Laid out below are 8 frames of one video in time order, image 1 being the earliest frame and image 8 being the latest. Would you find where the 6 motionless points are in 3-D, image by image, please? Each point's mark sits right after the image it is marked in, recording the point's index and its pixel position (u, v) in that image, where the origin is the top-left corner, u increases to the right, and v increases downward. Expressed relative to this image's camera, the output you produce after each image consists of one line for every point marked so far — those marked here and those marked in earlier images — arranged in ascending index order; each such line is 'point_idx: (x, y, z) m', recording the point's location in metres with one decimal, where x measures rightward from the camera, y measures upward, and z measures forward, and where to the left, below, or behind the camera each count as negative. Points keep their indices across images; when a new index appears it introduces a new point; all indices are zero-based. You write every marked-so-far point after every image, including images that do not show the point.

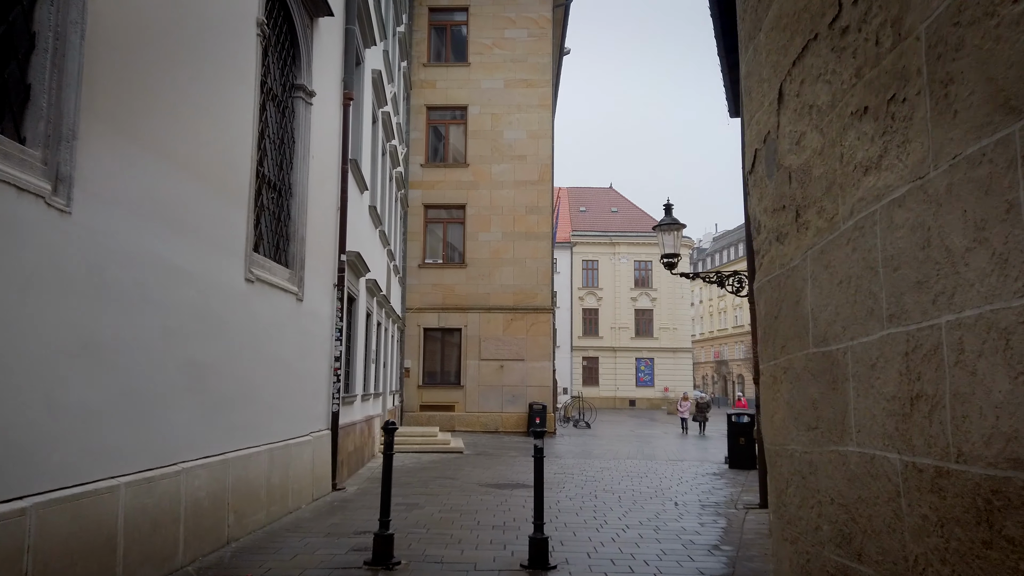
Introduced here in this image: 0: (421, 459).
0: (-2.1, -3.9, +16.5) m
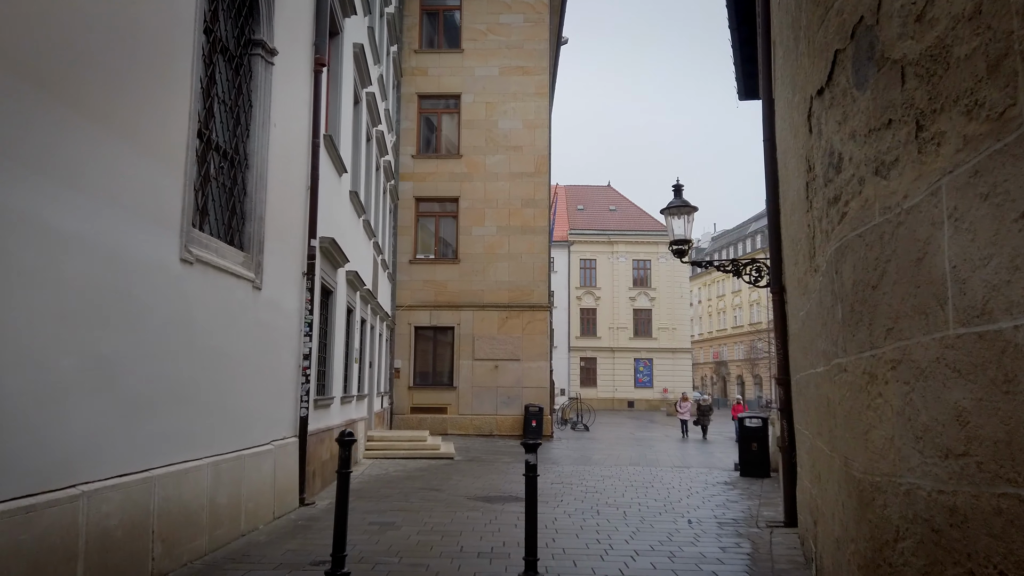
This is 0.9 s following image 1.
0: (-2.3, -3.8, +15.2) m
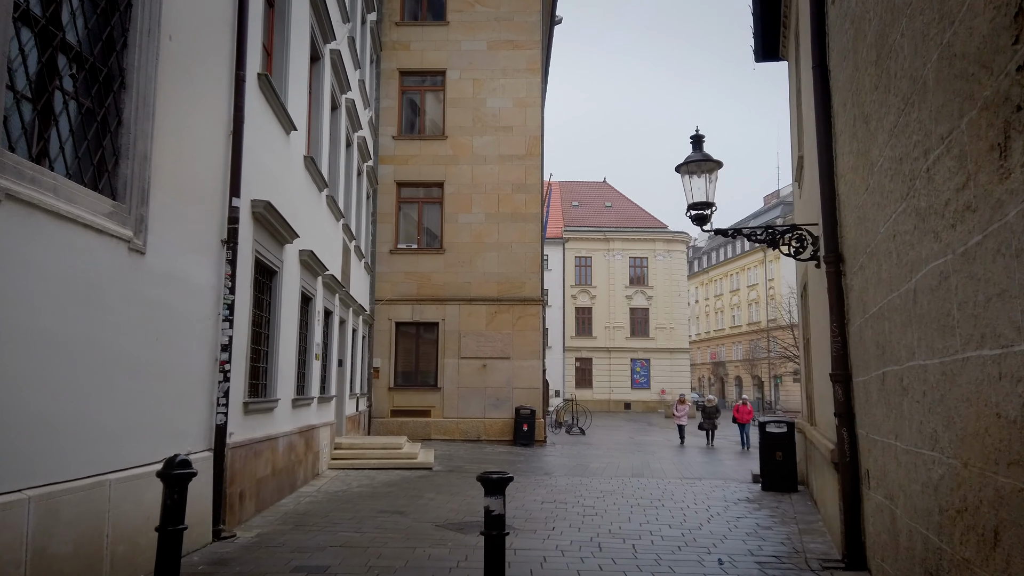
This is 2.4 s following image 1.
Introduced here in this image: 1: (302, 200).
0: (-2.5, -3.5, +13.0) m
1: (-3.5, +1.5, +12.0) m
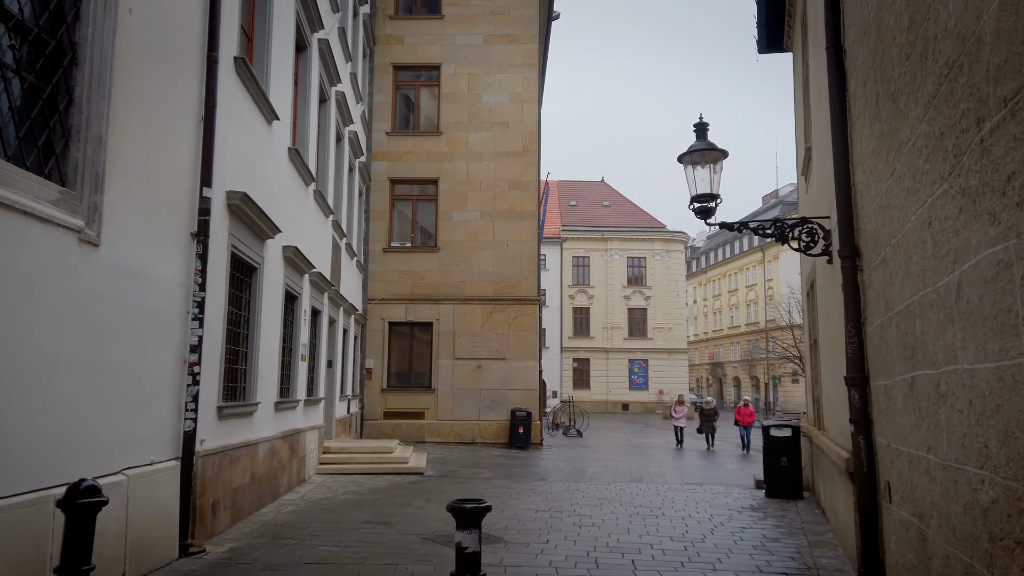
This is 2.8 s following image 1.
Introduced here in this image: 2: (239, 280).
0: (-2.7, -3.5, +12.5) m
1: (-3.6, +1.5, +11.5) m
2: (-3.6, +0.1, +9.5) m
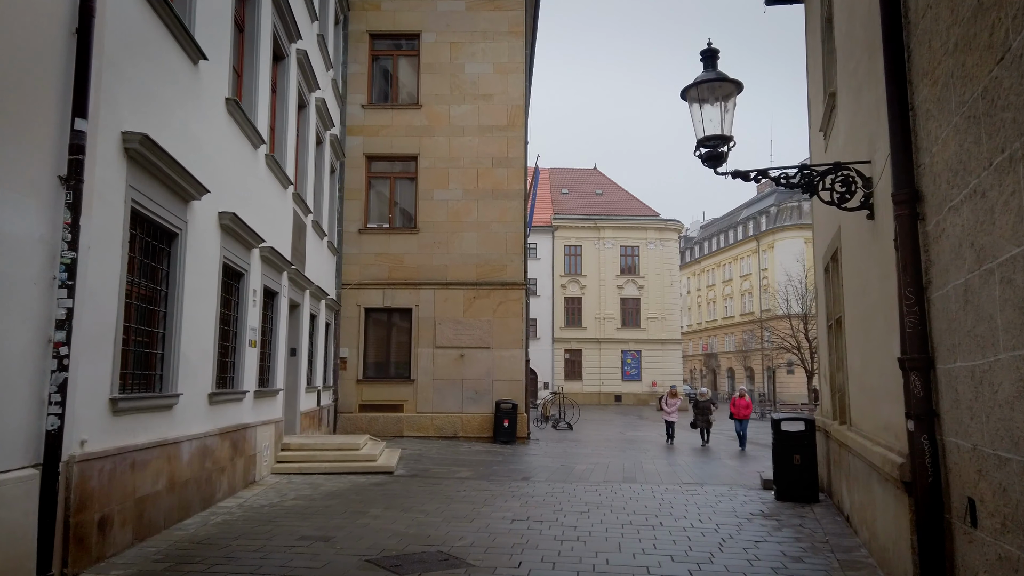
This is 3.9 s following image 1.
0: (-3.0, -3.1, +11.0) m
1: (-4.0, +1.9, +9.9) m
2: (-3.9, +0.5, +7.9) m
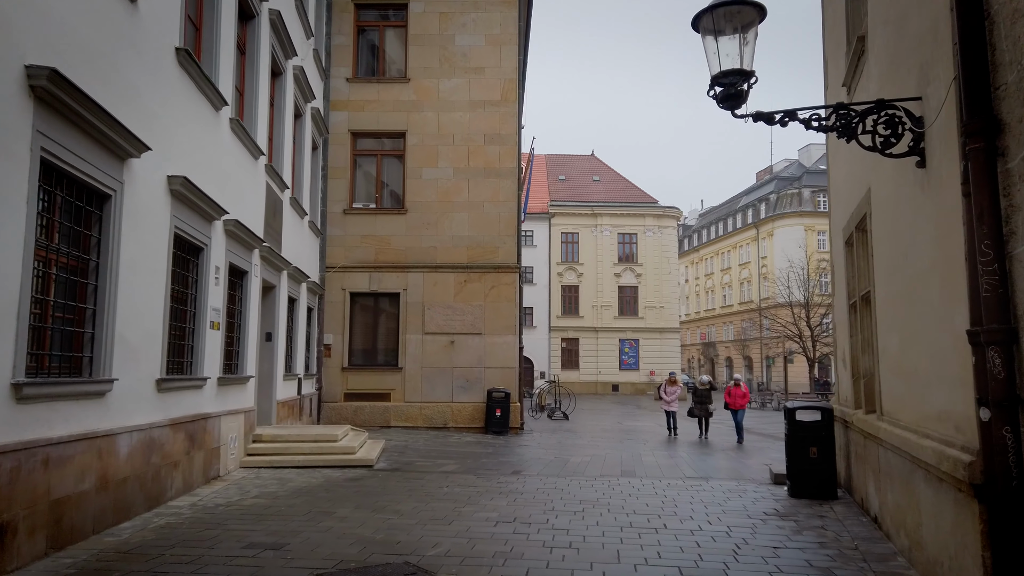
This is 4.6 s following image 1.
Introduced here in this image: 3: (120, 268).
0: (-3.2, -2.8, +9.9) m
1: (-4.1, +2.2, +8.8) m
2: (-4.1, +0.8, +6.8) m
3: (-4.0, +0.2, +7.5) m
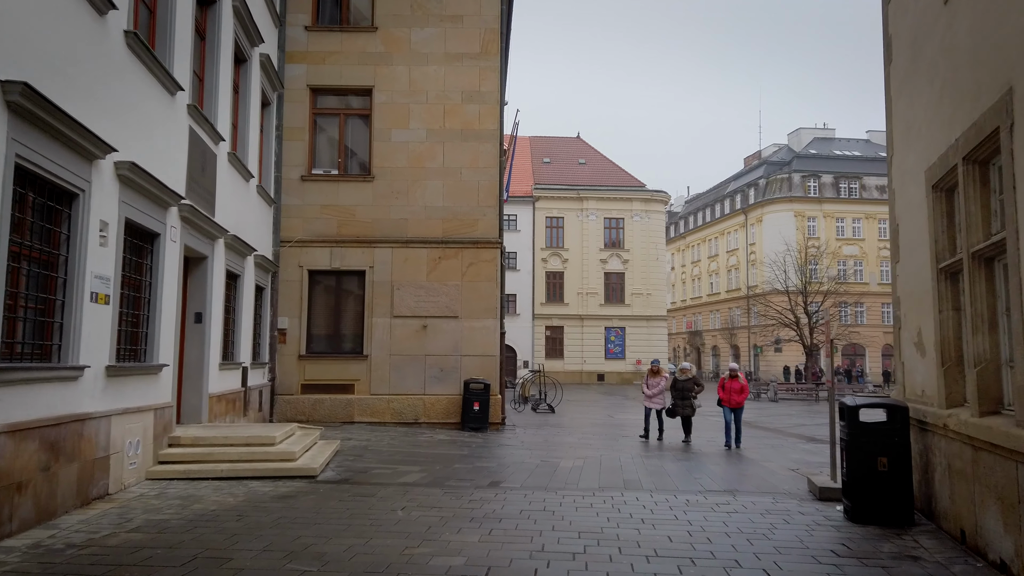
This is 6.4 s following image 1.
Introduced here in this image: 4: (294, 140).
0: (-3.4, -2.3, +7.5) m
1: (-4.3, +2.6, +6.2) m
2: (-4.3, +1.1, +4.3) m
3: (-4.2, +0.6, +4.9) m
4: (-5.7, +3.9, +19.0) m
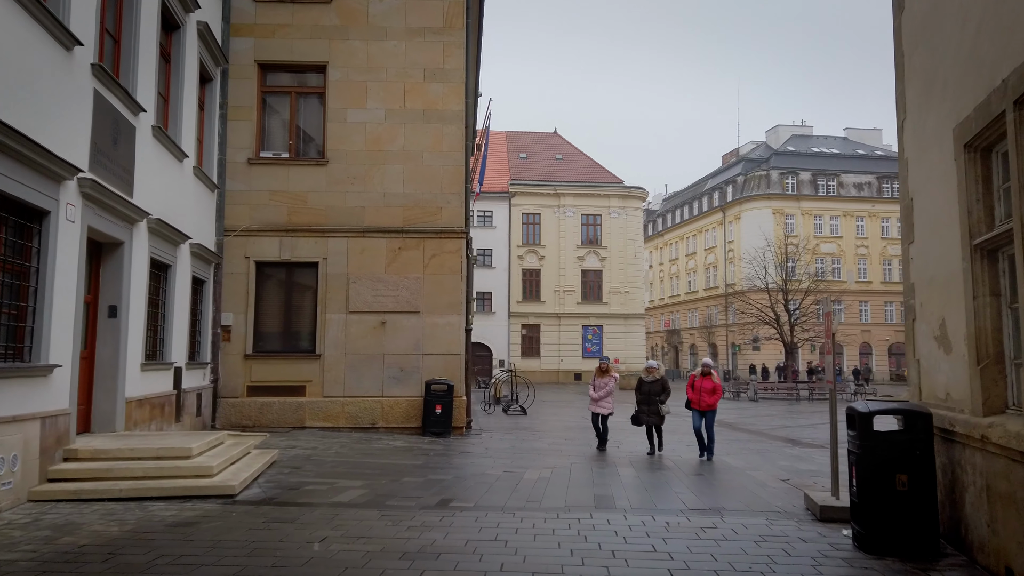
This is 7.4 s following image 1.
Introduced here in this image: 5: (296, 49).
0: (-3.9, -2.2, +6.0) m
1: (-4.8, +2.8, +4.7) m
2: (-4.7, +1.3, +2.8) m
3: (-4.6, +0.8, +3.4) m
4: (-6.5, +4.1, +17.4) m
5: (-5.3, +5.9, +17.7) m
